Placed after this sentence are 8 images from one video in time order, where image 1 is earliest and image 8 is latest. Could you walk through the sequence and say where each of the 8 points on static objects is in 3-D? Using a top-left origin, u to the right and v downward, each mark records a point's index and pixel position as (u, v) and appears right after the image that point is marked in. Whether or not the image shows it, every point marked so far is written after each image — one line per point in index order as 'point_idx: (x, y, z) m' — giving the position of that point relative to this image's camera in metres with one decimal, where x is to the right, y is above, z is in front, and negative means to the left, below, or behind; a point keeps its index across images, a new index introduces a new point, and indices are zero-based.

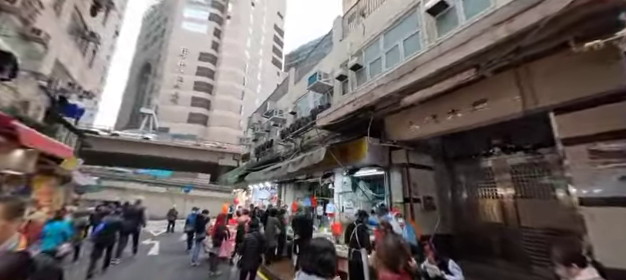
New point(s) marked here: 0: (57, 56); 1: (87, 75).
0: (-10.4, +3.4, +9.5) m
1: (-12.6, +3.6, +13.0) m
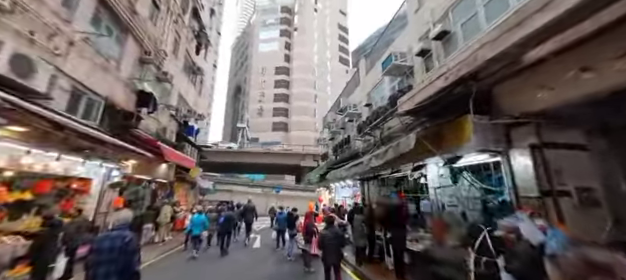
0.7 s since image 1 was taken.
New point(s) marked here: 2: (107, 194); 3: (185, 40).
0: (-7.1, +2.7, +12.2) m
1: (-8.0, +2.8, +16.2) m
2: (-7.7, -2.0, +8.6) m
3: (-6.9, +5.4, +12.5) m
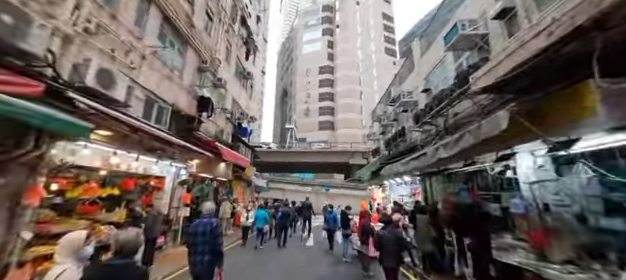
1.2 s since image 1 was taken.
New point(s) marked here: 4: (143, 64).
0: (-4.6, +2.6, +13.0) m
1: (-4.7, +2.7, +17.2) m
2: (-5.7, -2.1, +9.6) m
3: (-4.4, +5.4, +13.3) m
4: (-5.3, +2.5, +7.0) m
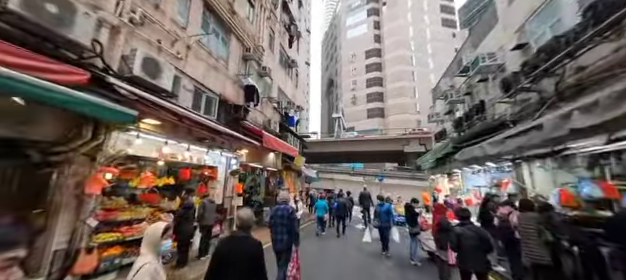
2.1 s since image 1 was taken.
0: (-2.0, +3.2, +12.8) m
1: (-1.2, +3.4, +16.9) m
2: (-3.5, -1.7, +9.9) m
3: (-1.9, +5.9, +13.0) m
4: (-3.9, +2.7, +7.1) m
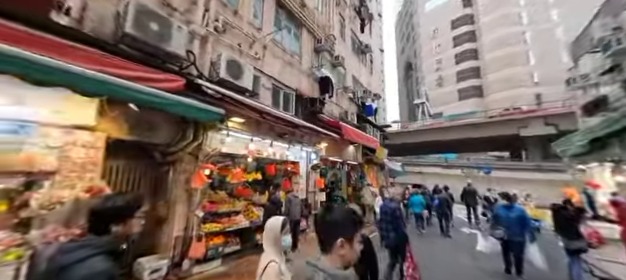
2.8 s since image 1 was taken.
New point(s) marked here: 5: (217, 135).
0: (+2.0, +3.6, +12.2) m
1: (+4.0, +4.0, +15.8) m
2: (0.0, -1.5, +10.0) m
3: (+2.0, +6.3, +12.3) m
4: (-1.6, +2.8, +7.4) m
5: (-2.5, +0.1, +6.0) m
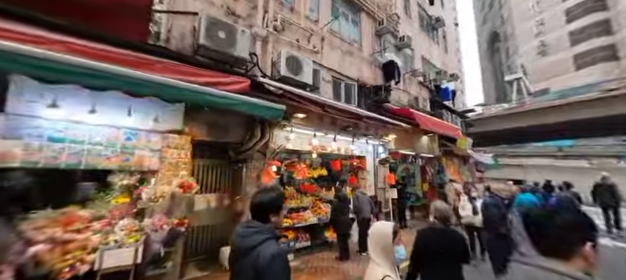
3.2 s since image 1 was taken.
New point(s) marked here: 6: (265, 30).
0: (+5.0, +4.0, +10.8) m
1: (+7.9, +4.7, +13.7) m
2: (+2.7, -1.2, +9.3) m
3: (+4.8, +6.8, +10.9) m
4: (+0.3, +3.0, +7.2) m
5: (-0.8, +0.2, +6.2) m
6: (-1.2, +2.7, +5.8) m
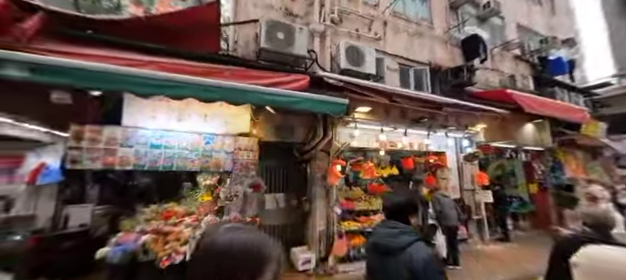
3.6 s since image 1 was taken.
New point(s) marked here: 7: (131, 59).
0: (+7.6, +4.4, +8.7) m
1: (+11.1, +5.2, +10.6) m
2: (+5.2, -0.9, +7.8) m
3: (+7.2, +7.2, +8.8) m
4: (+2.0, +3.1, +6.5) m
5: (+0.8, +0.3, +5.8) m
6: (+0.2, +2.8, +5.6) m
7: (-2.9, +1.3, +3.6) m
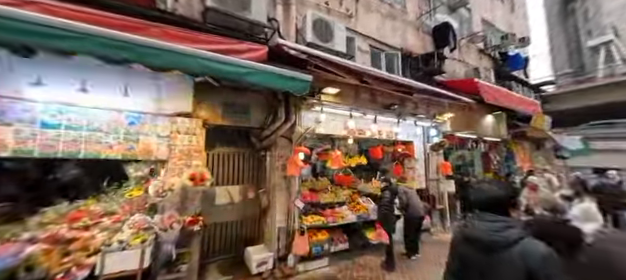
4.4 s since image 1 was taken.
0: (+6.3, +4.8, +8.6) m
1: (+9.6, +5.6, +11.0) m
2: (+4.0, -0.6, +7.7) m
3: (+6.1, +7.6, +8.6) m
4: (+1.1, +3.5, +5.8) m
5: (0.0, +0.6, +5.2) m
6: (-0.6, +3.1, +4.7) m
7: (-3.4, +1.5, +2.4) m
